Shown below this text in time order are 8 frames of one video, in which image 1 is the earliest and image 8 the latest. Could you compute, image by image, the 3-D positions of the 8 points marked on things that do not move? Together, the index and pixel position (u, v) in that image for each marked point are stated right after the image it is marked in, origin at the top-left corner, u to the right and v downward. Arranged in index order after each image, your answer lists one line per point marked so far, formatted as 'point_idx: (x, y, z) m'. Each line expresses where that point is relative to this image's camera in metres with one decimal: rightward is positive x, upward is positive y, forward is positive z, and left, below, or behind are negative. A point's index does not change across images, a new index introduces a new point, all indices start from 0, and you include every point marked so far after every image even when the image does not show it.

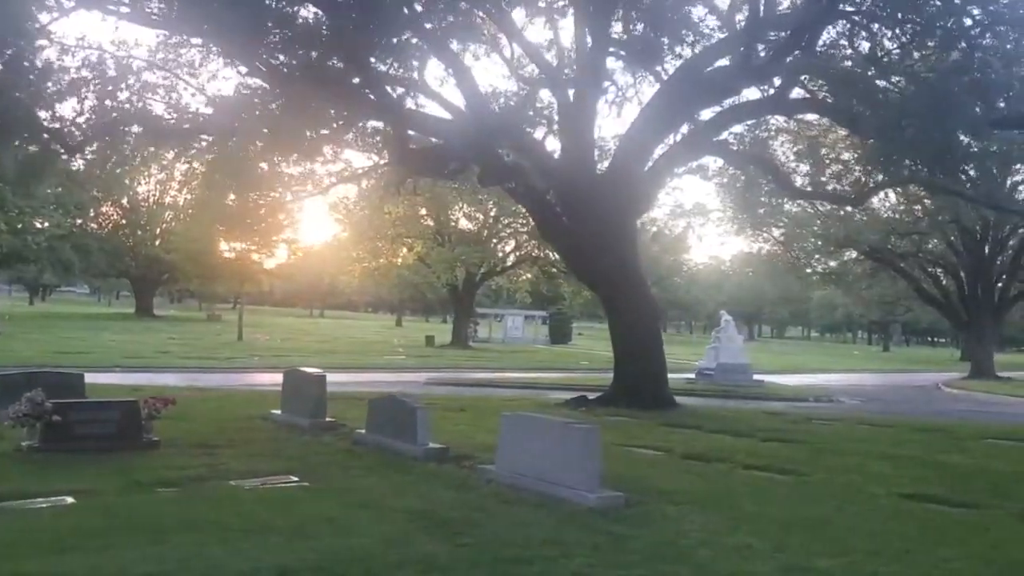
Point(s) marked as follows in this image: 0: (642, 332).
0: (+3.1, -1.1, +19.8) m
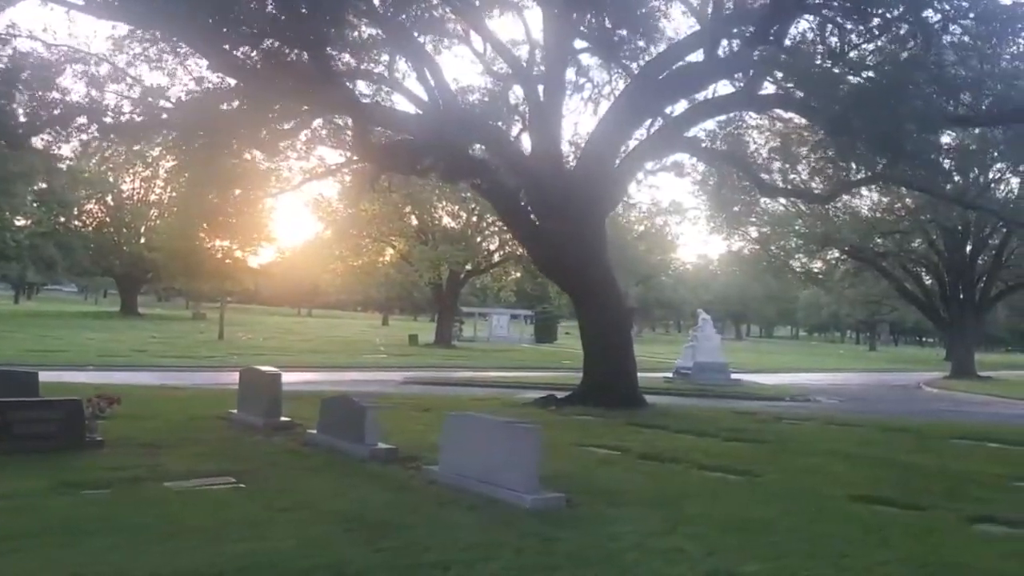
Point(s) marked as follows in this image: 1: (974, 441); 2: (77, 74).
0: (+2.4, -1.1, +19.5) m
1: (+8.4, -2.8, +15.1) m
2: (-9.2, +4.5, +17.5) m
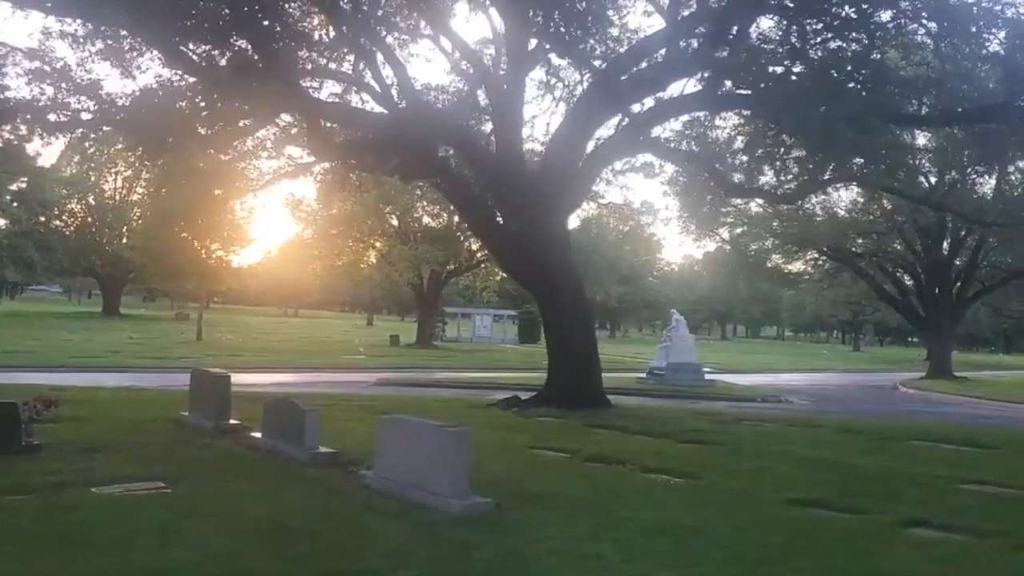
0: (+1.5, -1.1, +19.4) m
1: (+7.6, -2.8, +15.0) m
2: (-10.0, +4.5, +17.2) m
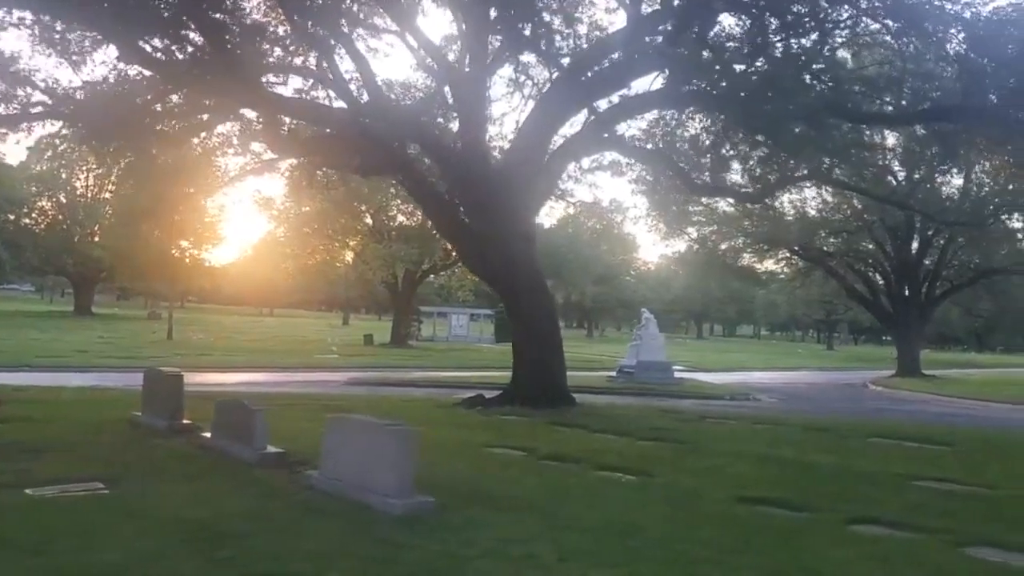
0: (+0.7, -1.0, +19.3) m
1: (+6.9, -2.8, +15.1) m
2: (-10.8, +4.6, +16.8) m
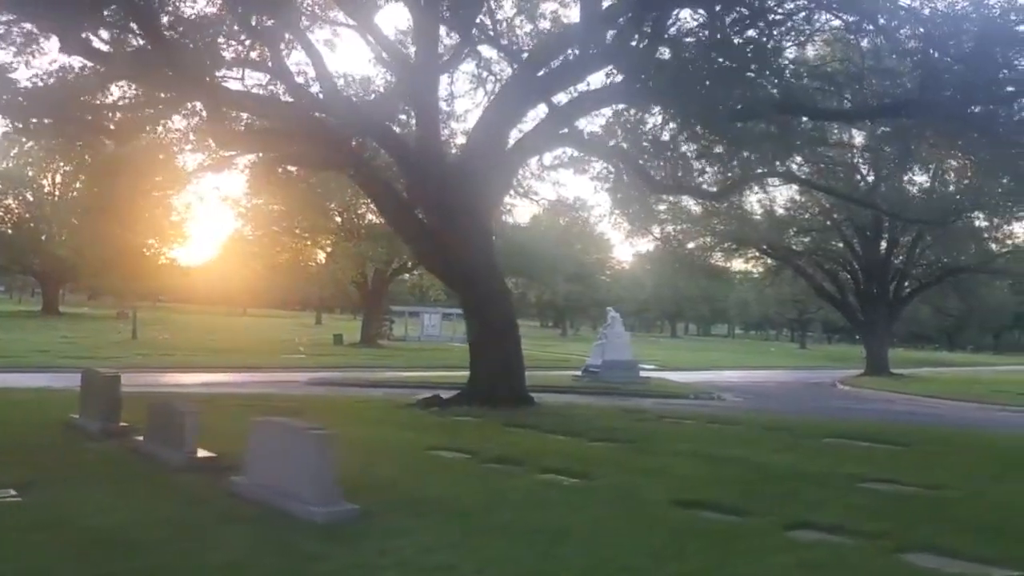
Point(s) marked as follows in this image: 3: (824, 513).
0: (-0.3, -1.0, +18.9) m
1: (+6.0, -2.7, +14.9) m
2: (-11.7, +4.6, +16.2) m
3: (+3.3, -2.3, +8.6) m
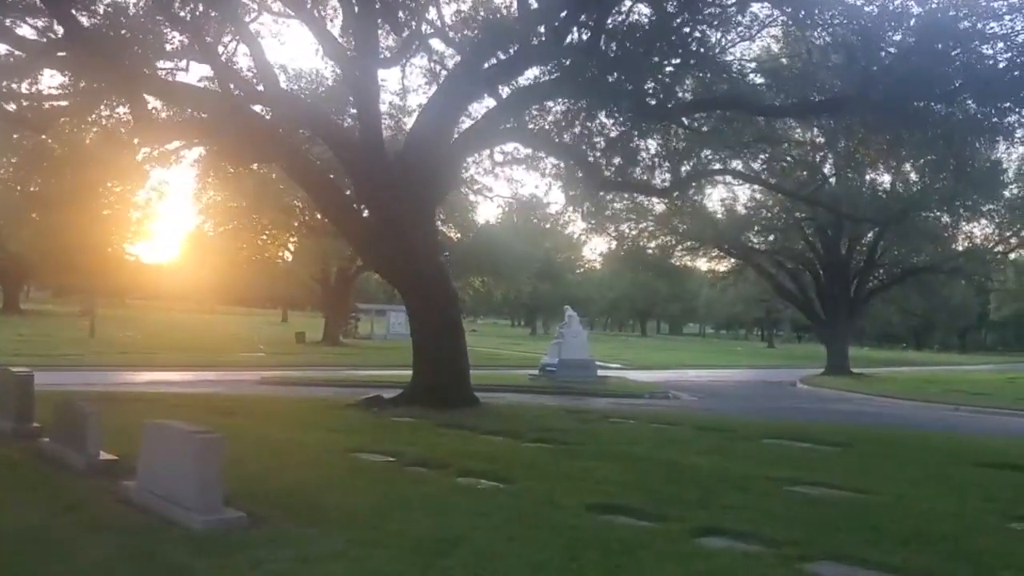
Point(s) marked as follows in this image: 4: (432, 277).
0: (-1.5, -0.9, +18.6) m
1: (+4.9, -2.7, +14.7) m
2: (-12.8, +4.7, +15.5) m
3: (+2.3, -2.3, +8.3) m
4: (-1.8, +0.3, +18.5) m
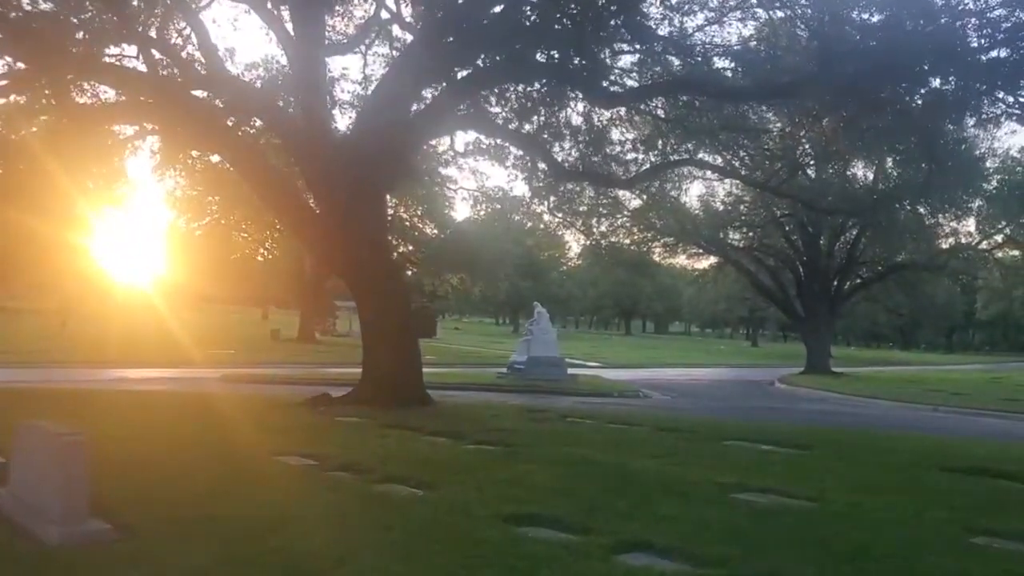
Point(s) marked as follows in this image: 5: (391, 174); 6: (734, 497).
0: (-2.5, -0.8, +17.7) m
1: (+4.0, -2.6, +14.0) m
2: (-13.7, +4.9, +14.6) m
3: (+1.5, -2.2, +7.5) m
4: (-2.7, +0.4, +17.7) m
5: (-2.6, +2.5, +17.6) m
6: (+2.4, -2.3, +9.3) m
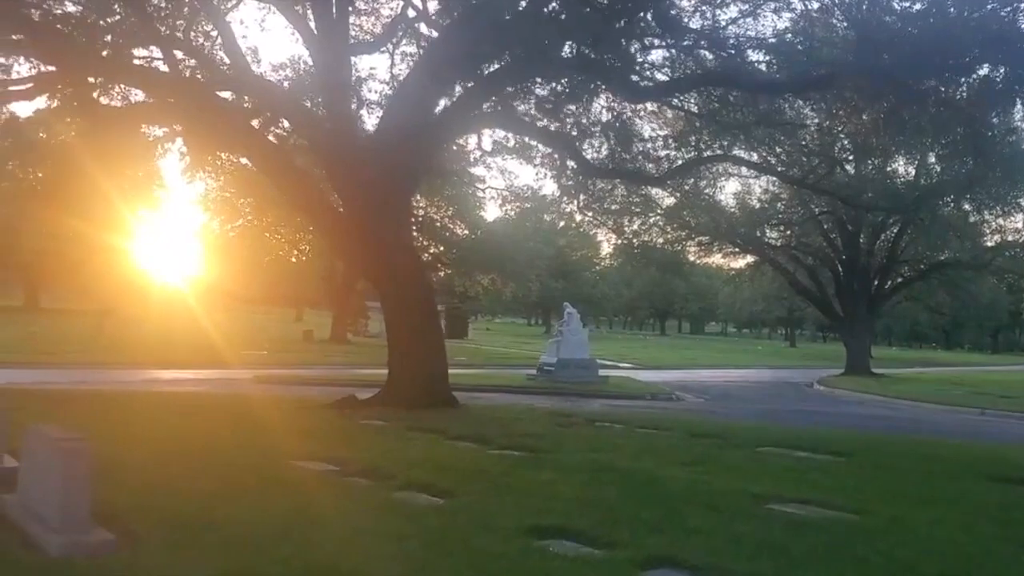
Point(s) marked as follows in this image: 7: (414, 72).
0: (-1.9, -0.8, +17.5) m
1: (+4.4, -2.6, +13.4) m
2: (-13.2, +4.8, +14.8) m
3: (+1.6, -2.2, +7.1) m
4: (-2.1, +0.4, +17.4) m
5: (-2.1, +2.5, +17.3) m
6: (+2.7, -2.3, +8.8) m
7: (-1.9, +4.3, +16.6) m
